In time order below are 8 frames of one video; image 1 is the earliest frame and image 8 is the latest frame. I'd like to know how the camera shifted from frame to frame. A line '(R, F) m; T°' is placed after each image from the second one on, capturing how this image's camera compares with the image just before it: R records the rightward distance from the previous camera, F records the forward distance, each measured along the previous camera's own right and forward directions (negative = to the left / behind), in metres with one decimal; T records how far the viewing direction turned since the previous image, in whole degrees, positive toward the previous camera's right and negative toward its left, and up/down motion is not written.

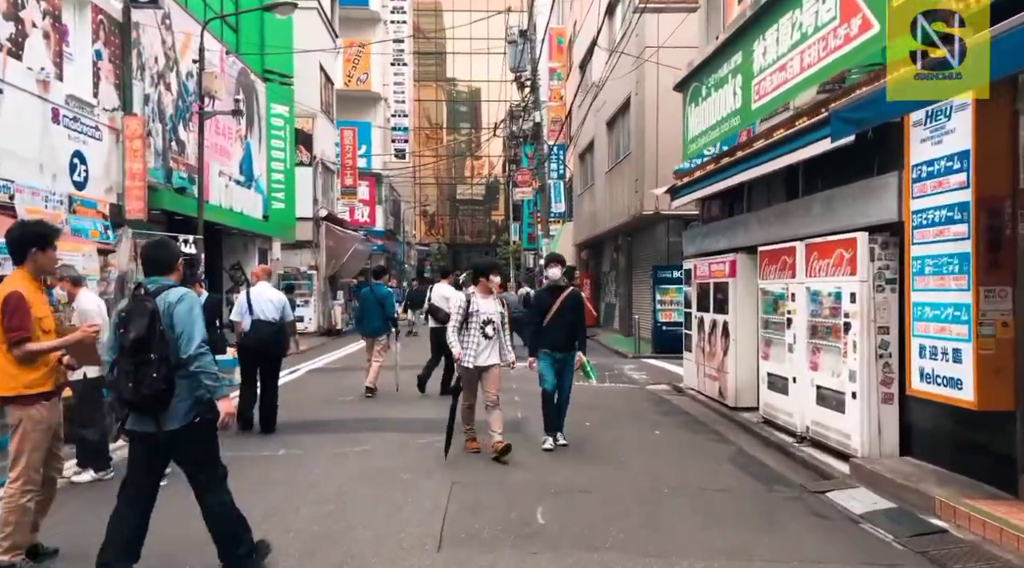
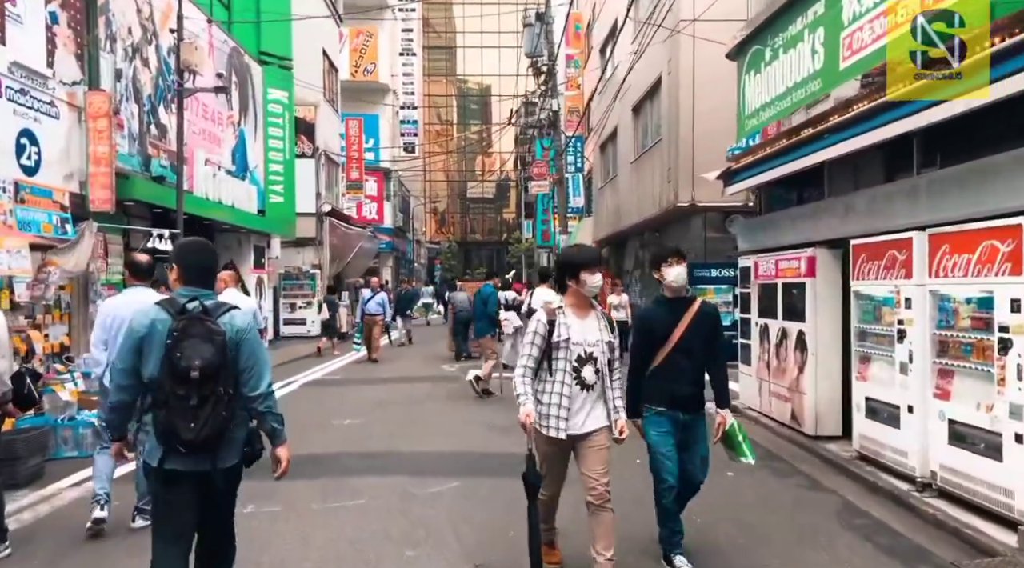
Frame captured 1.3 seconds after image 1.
(-0.2, +1.9) m; -1°
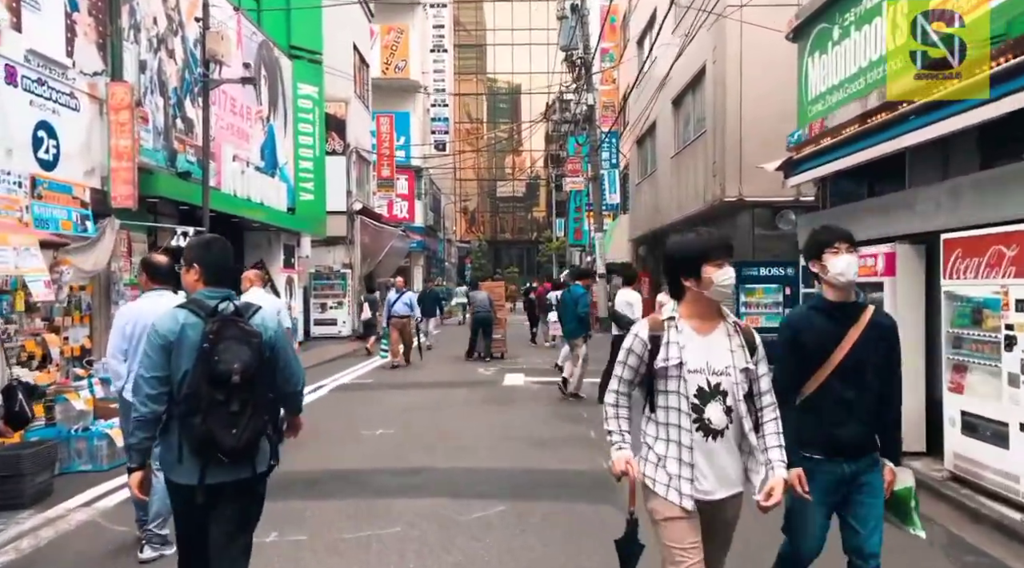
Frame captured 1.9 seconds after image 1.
(-0.2, +0.7) m; -2°
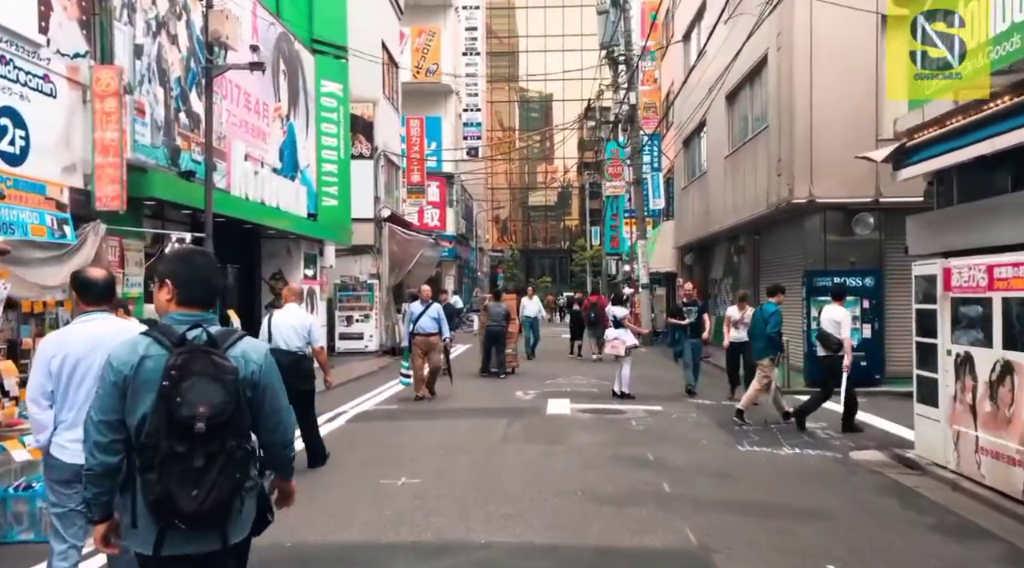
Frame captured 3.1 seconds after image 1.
(-0.2, +1.7) m; -2°
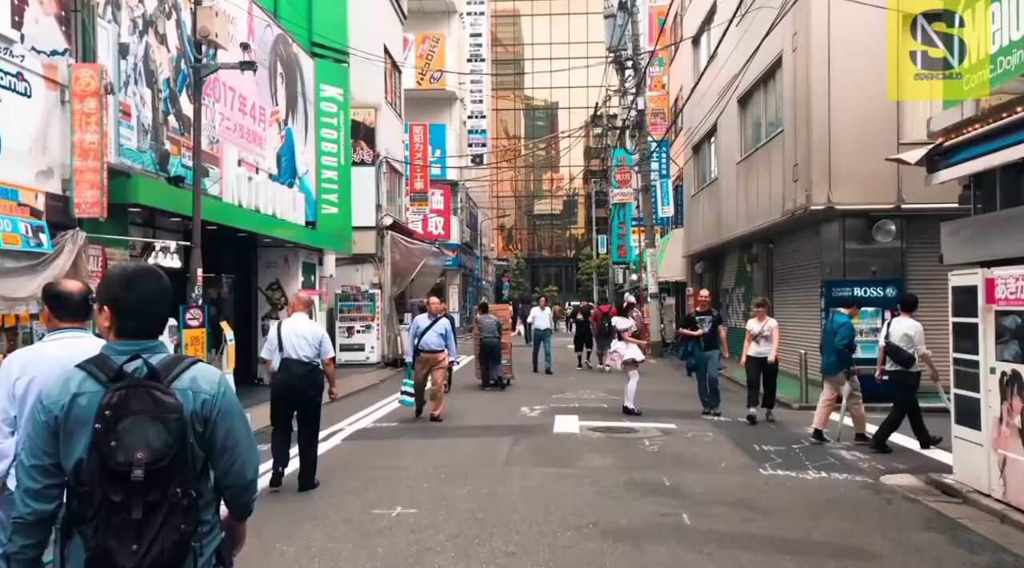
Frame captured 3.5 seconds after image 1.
(0.0, +0.6) m; 0°
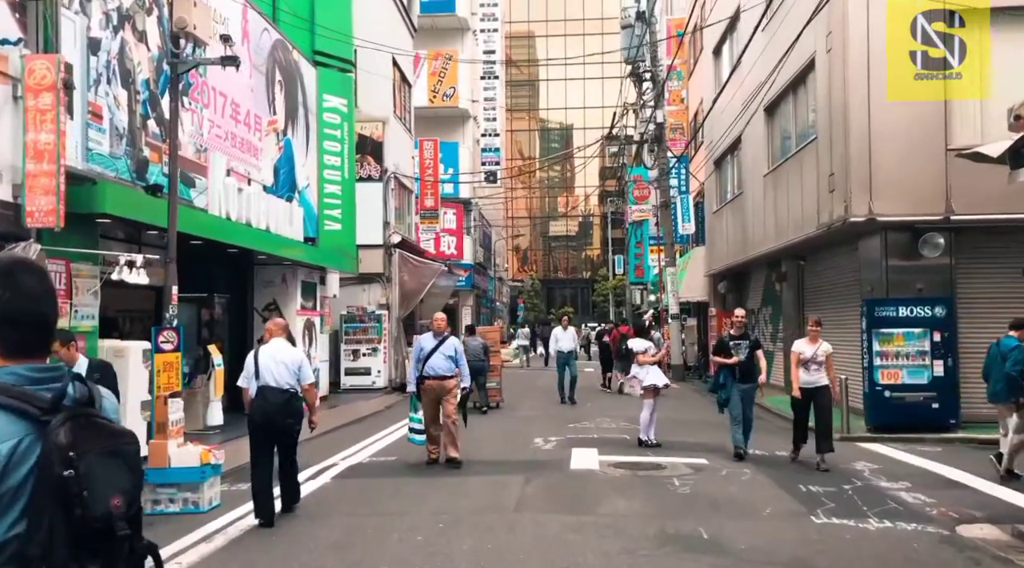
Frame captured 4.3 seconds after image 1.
(0.0, +1.1) m; -1°
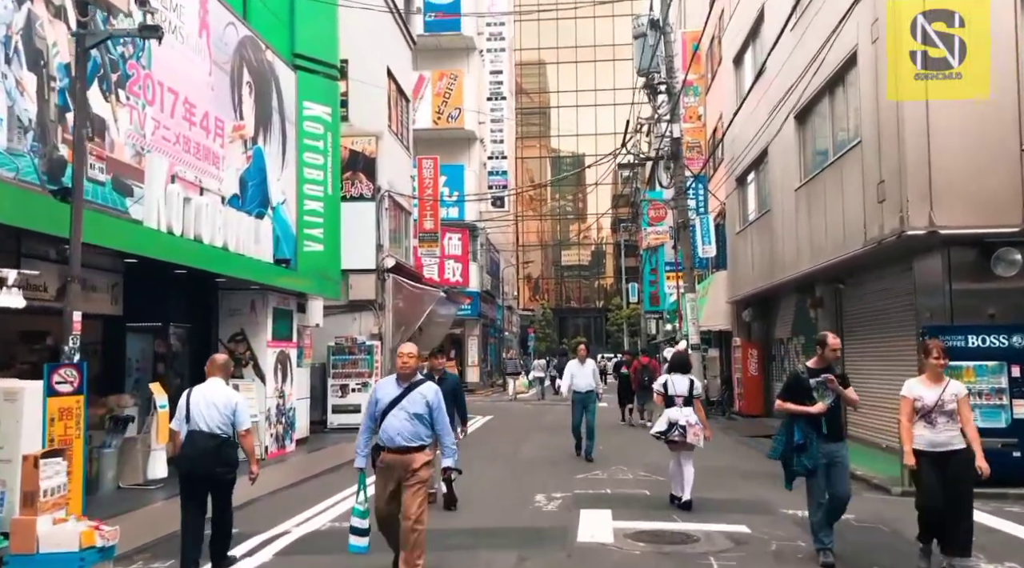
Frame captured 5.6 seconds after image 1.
(+0.2, +2.0) m; -1°
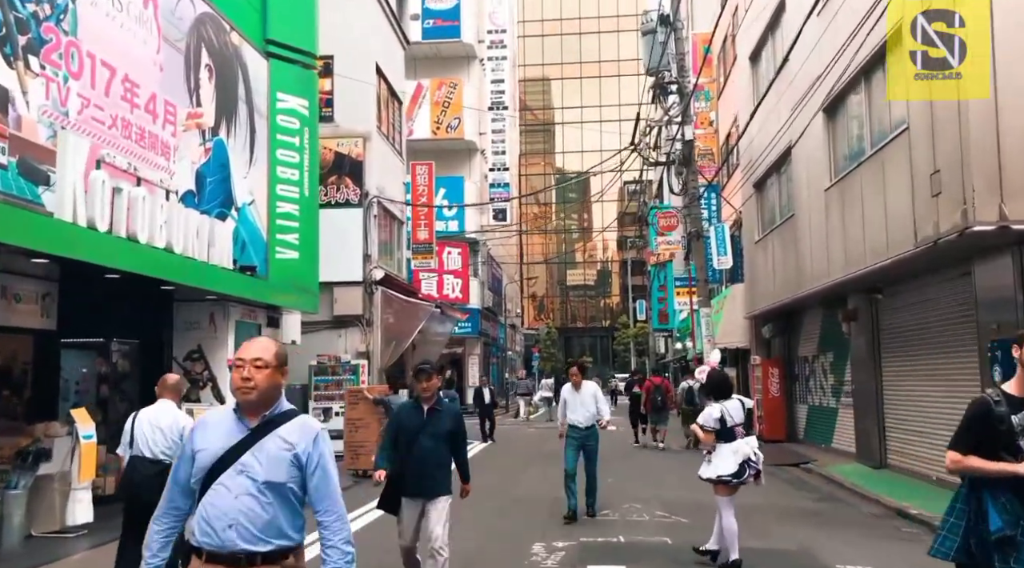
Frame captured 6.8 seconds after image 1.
(+0.1, +1.8) m; 0°
